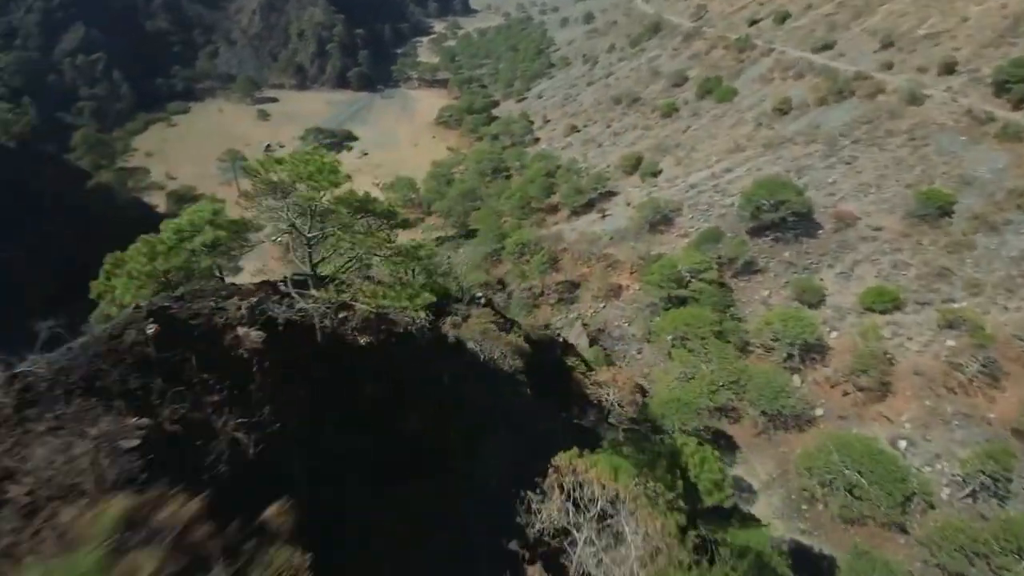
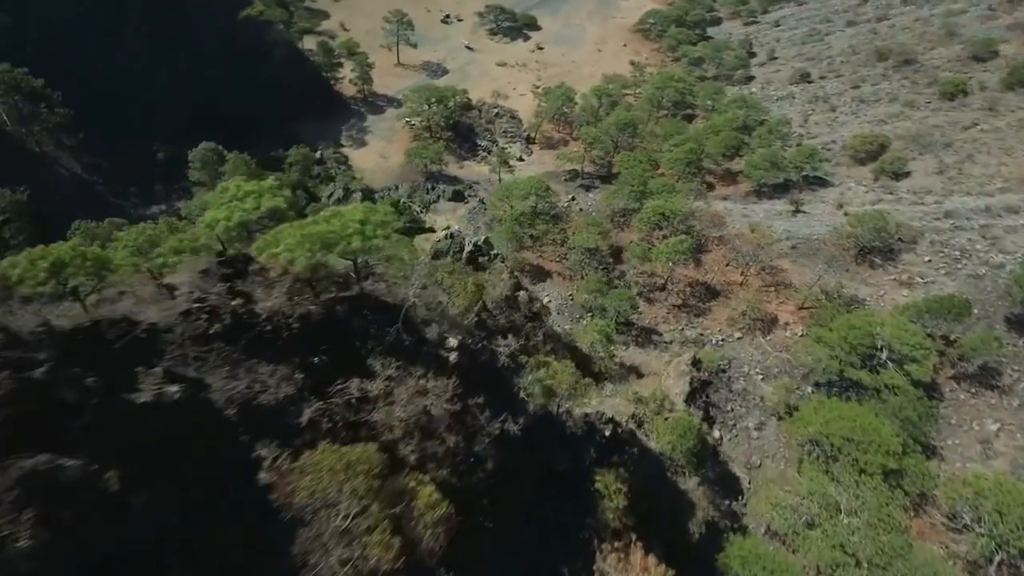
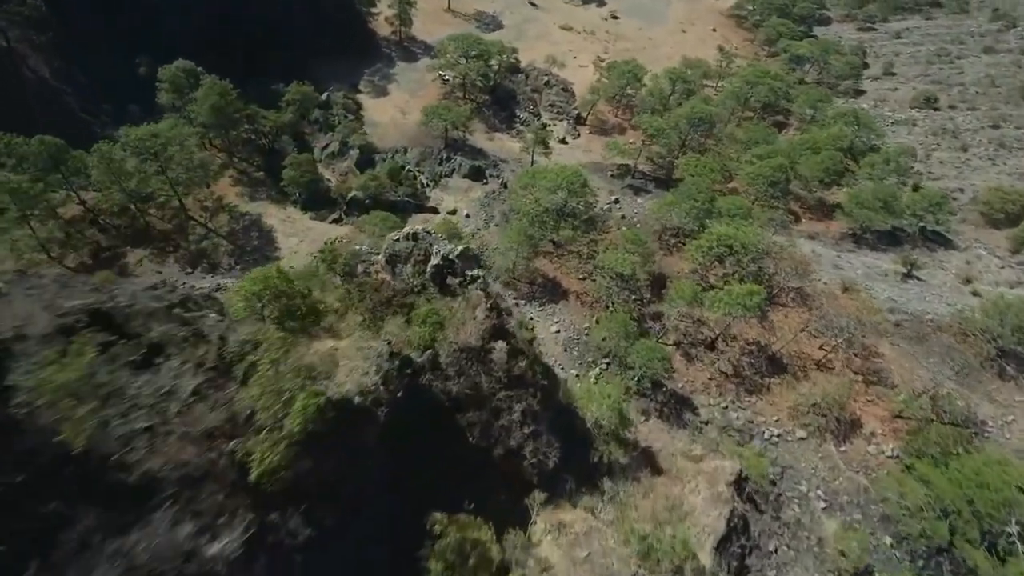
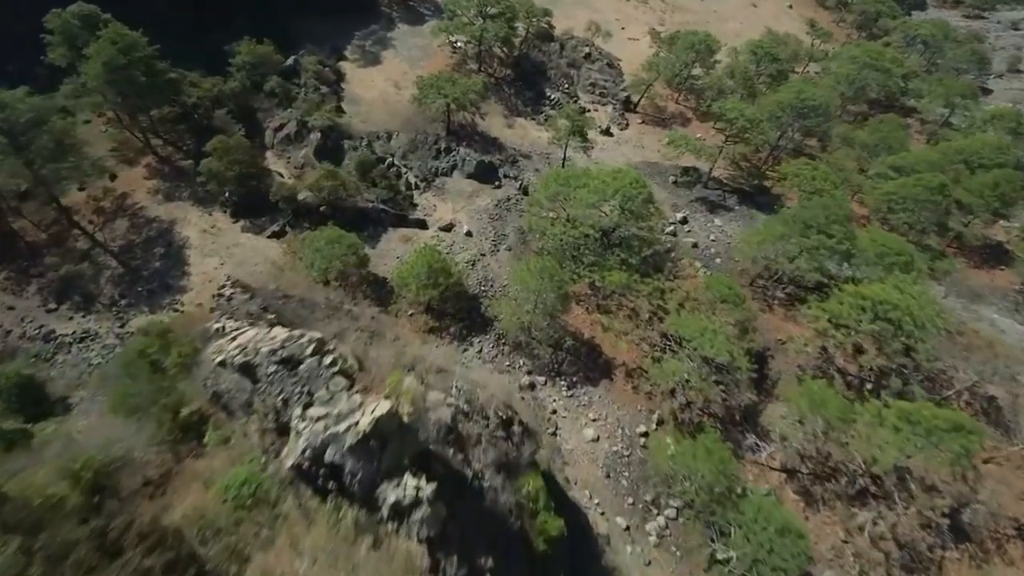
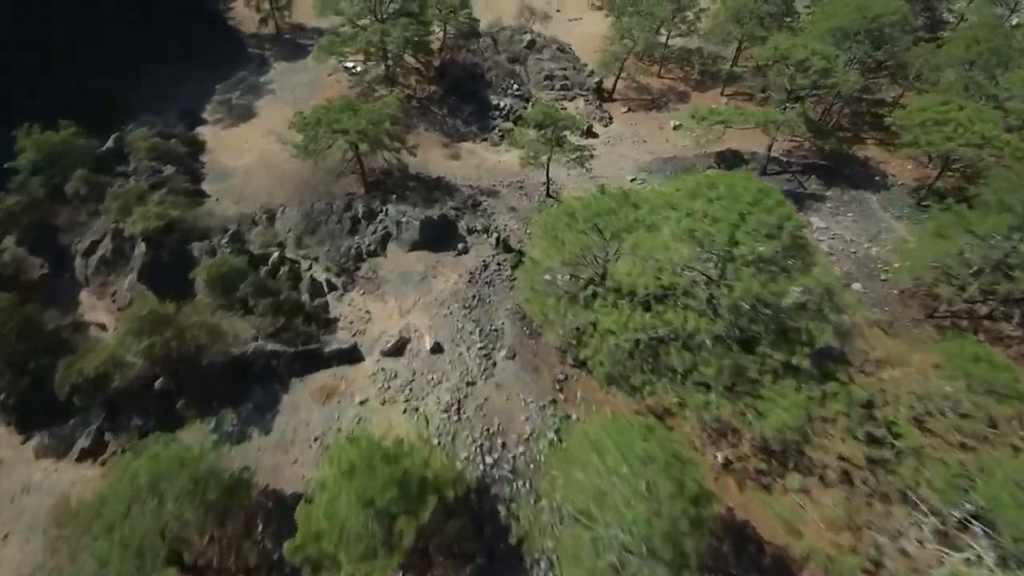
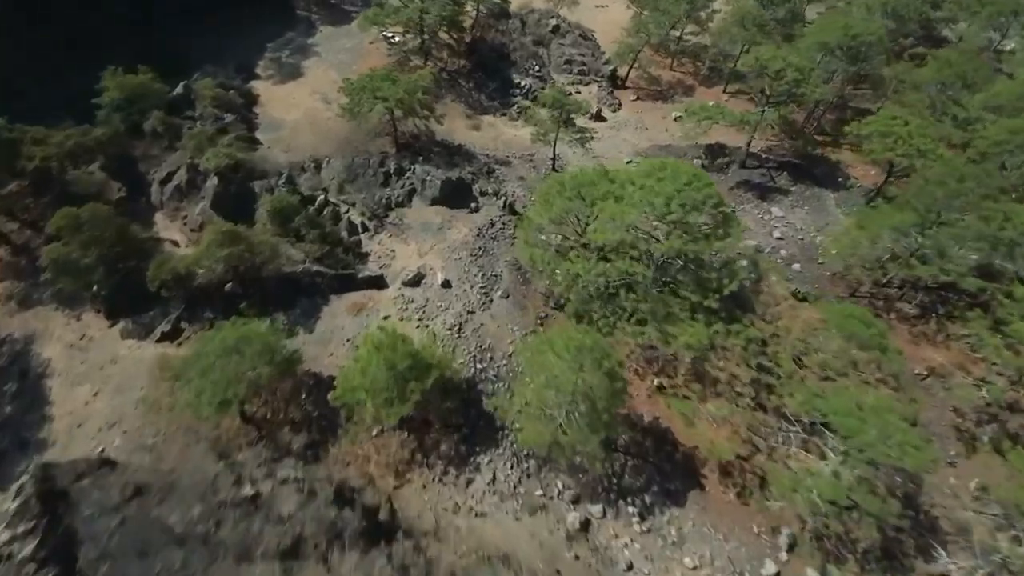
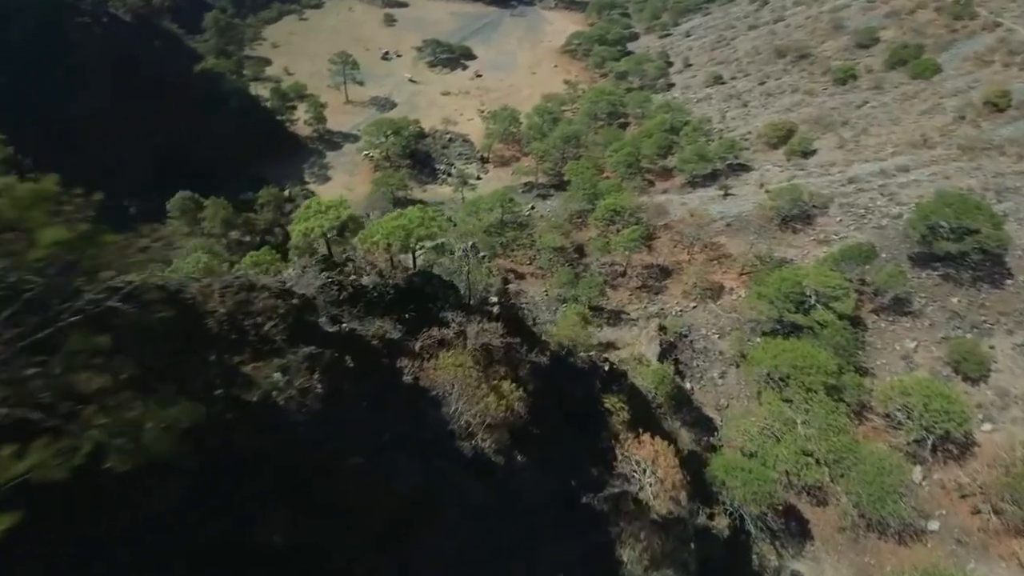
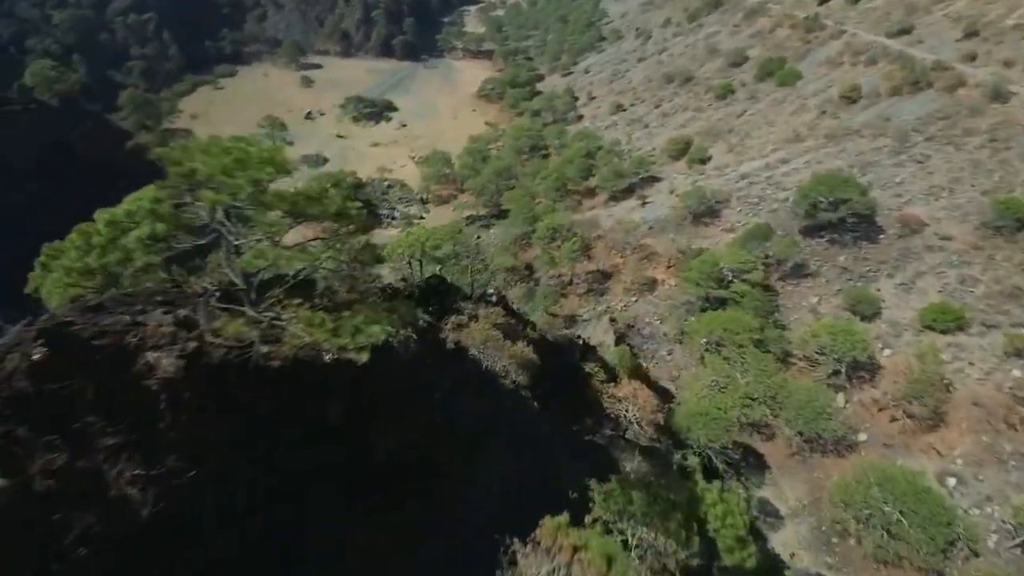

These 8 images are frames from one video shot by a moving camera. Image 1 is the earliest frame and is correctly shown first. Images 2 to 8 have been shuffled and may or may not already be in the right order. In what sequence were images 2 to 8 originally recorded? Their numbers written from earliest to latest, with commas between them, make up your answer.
8, 7, 2, 3, 4, 6, 5
